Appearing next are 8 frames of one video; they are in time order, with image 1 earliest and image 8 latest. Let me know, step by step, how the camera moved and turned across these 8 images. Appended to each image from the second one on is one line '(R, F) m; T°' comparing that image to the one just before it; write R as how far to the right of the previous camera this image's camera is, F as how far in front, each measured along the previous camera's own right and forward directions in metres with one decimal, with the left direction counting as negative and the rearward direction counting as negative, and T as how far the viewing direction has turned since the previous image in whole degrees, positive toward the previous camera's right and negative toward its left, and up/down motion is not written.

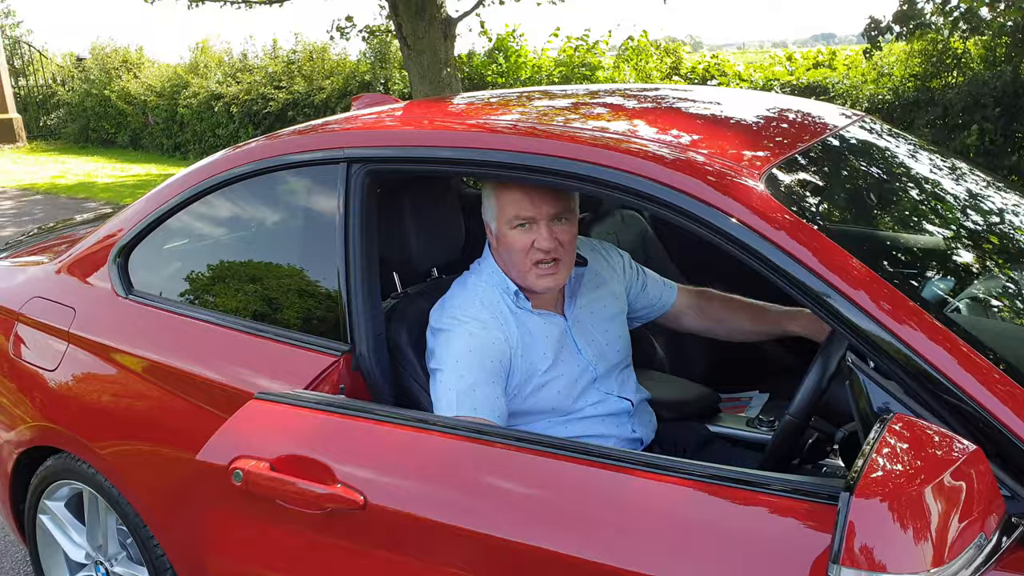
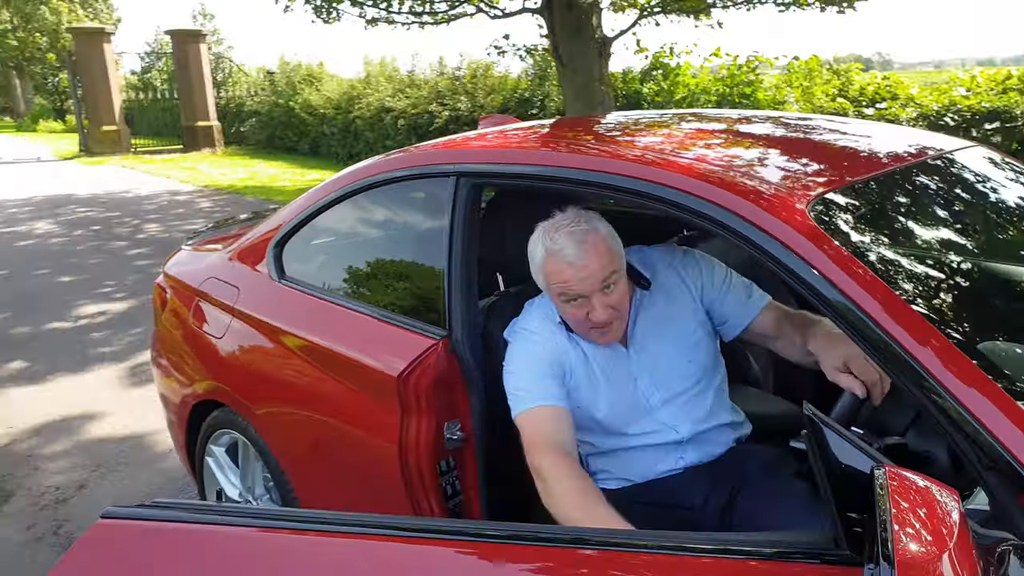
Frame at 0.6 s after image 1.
(+0.2, -0.2) m; -11°
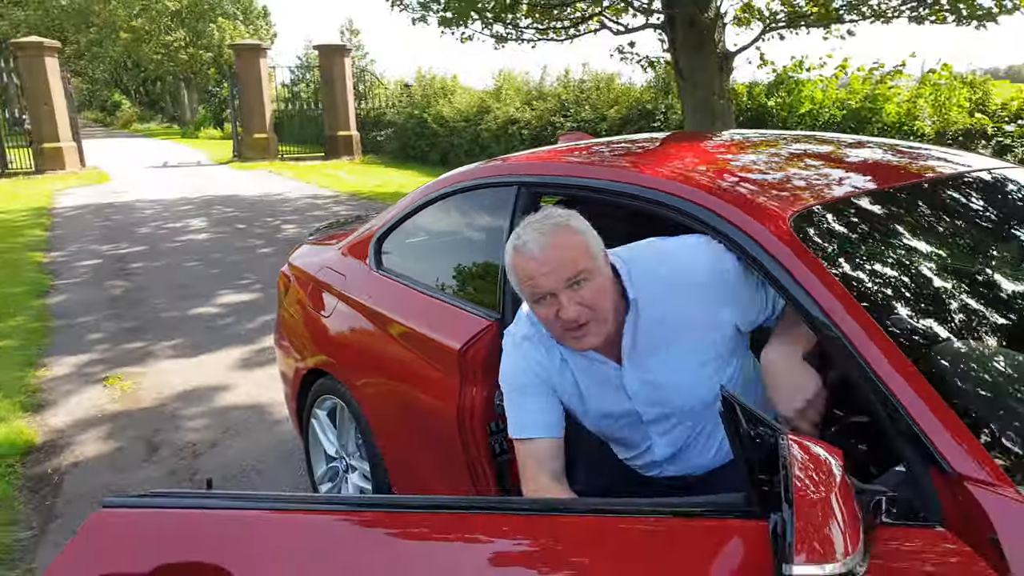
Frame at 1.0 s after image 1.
(+0.2, -0.3) m; -9°
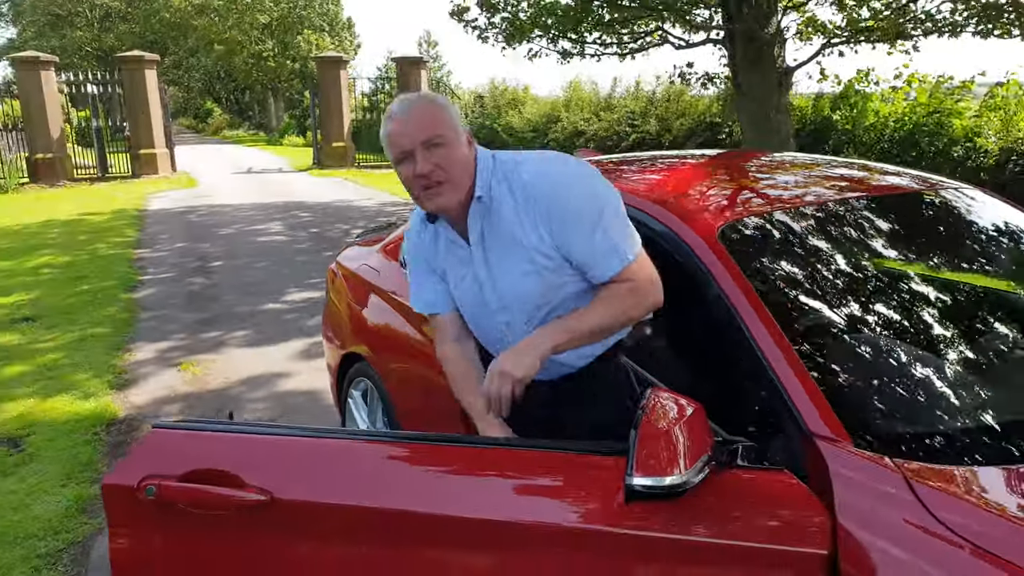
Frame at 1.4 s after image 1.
(+0.2, -0.3) m; -5°
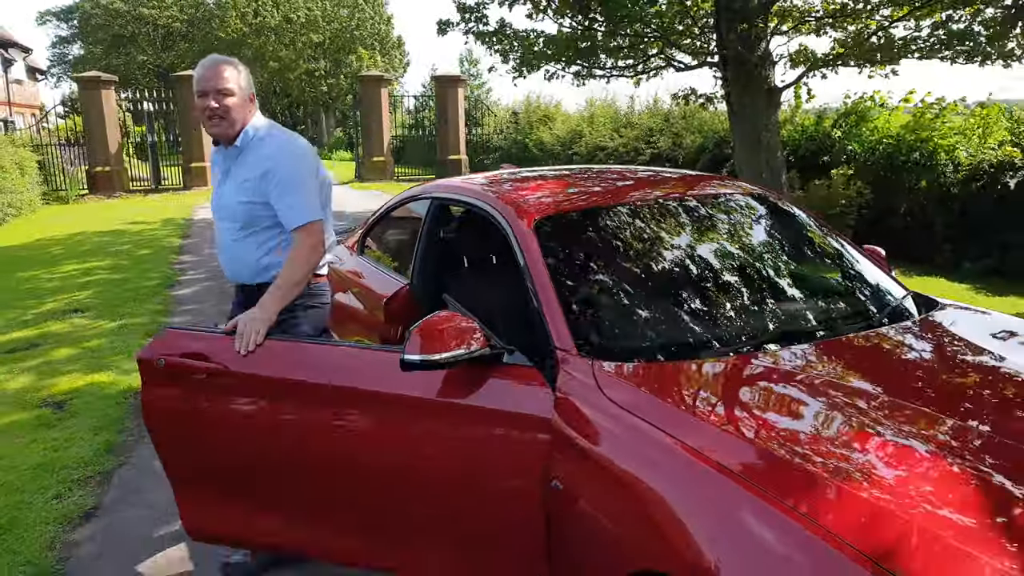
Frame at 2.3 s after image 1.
(+0.6, -0.7) m; -3°
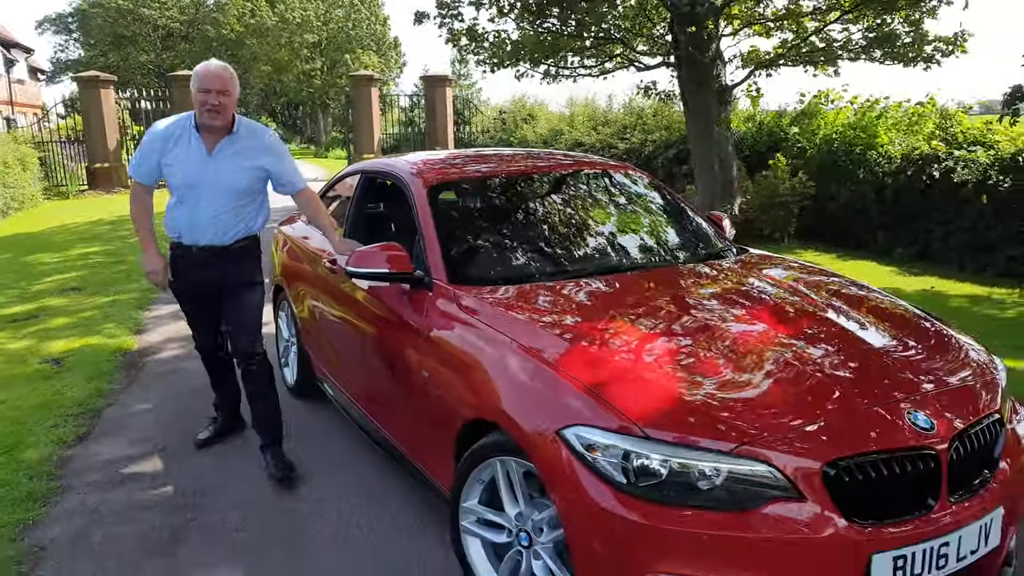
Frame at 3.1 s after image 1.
(+0.4, -0.7) m; 0°
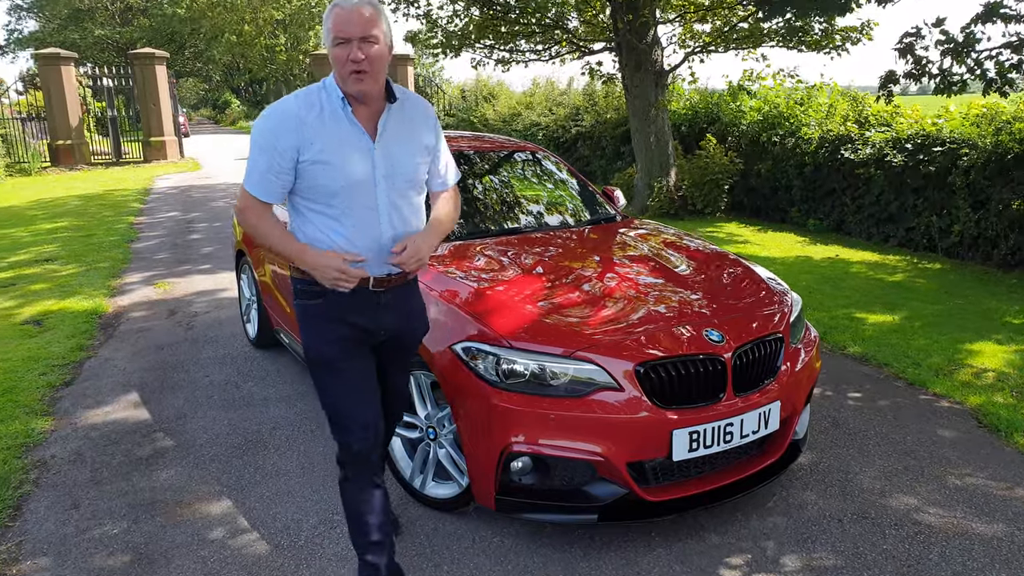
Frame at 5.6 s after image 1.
(+0.2, -0.7) m; +2°
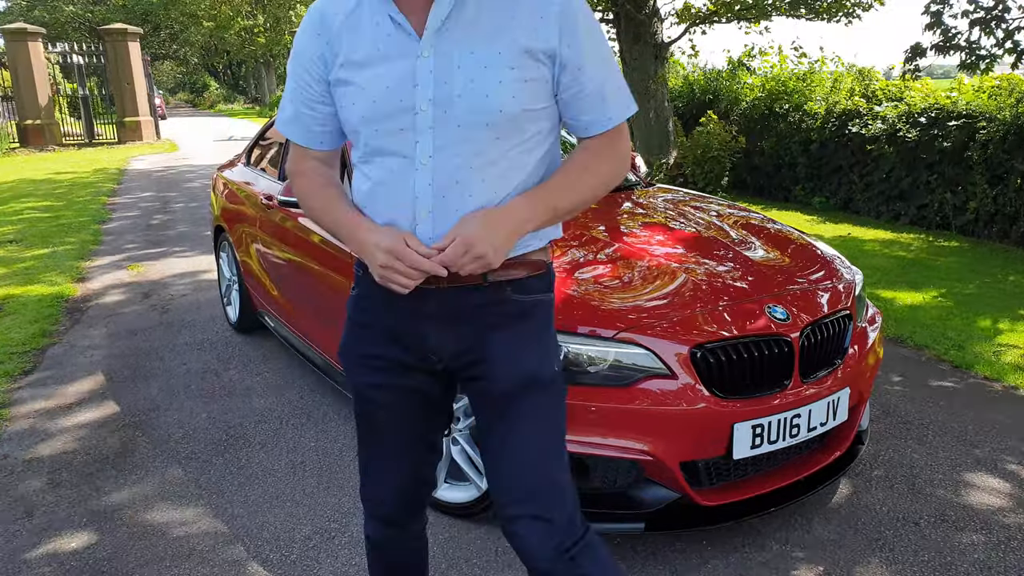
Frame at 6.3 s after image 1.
(-0.1, +0.4) m; +1°
